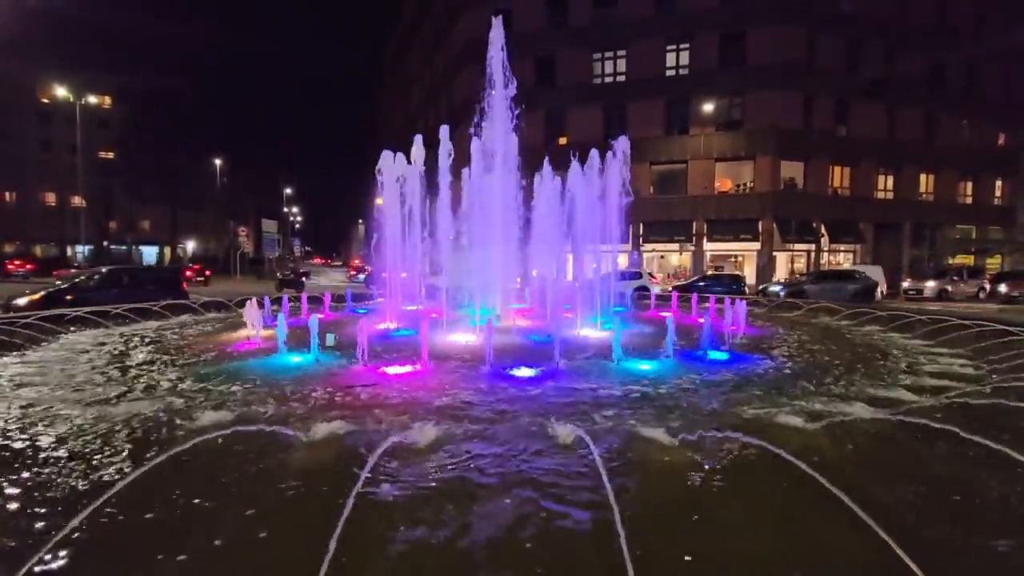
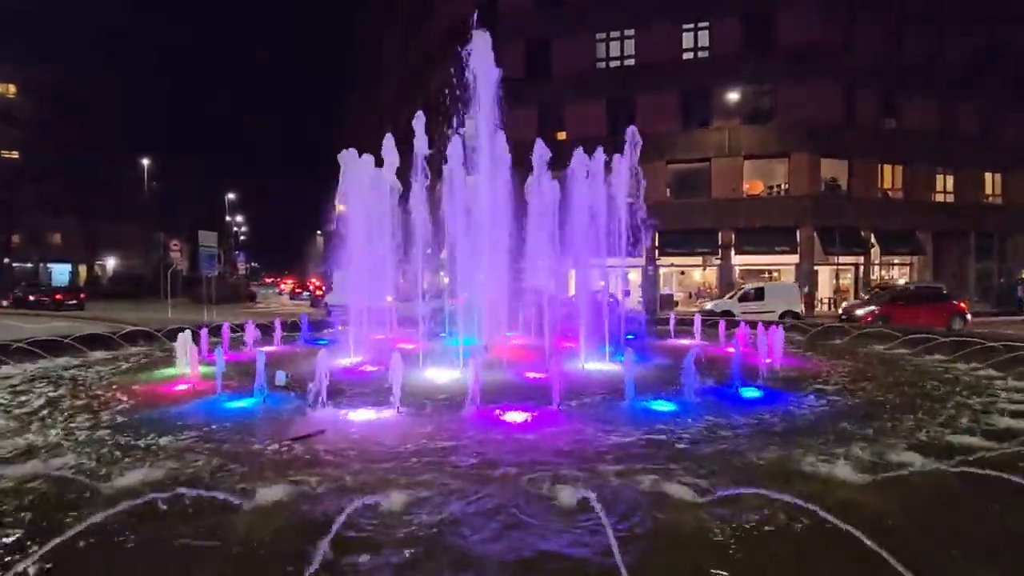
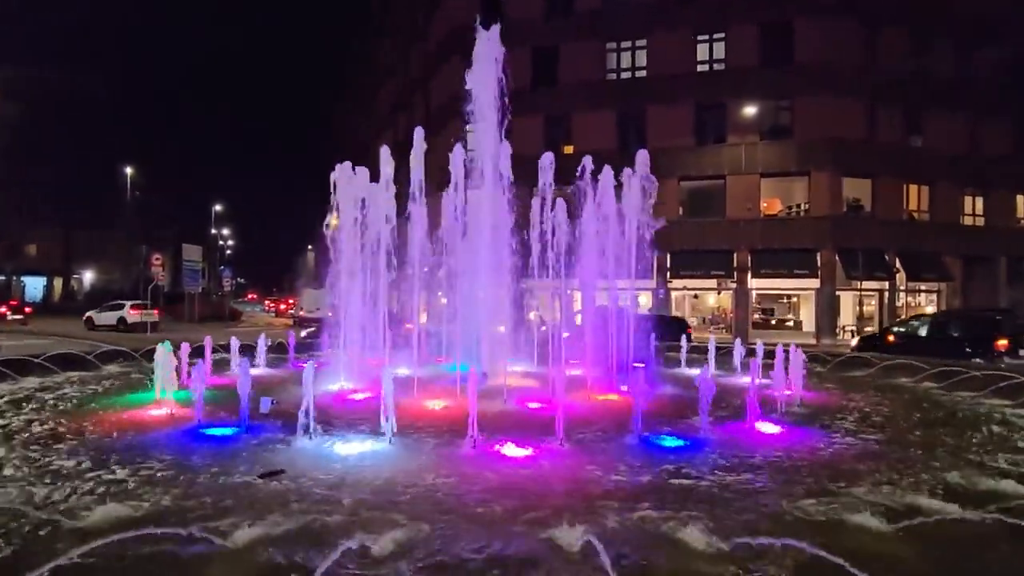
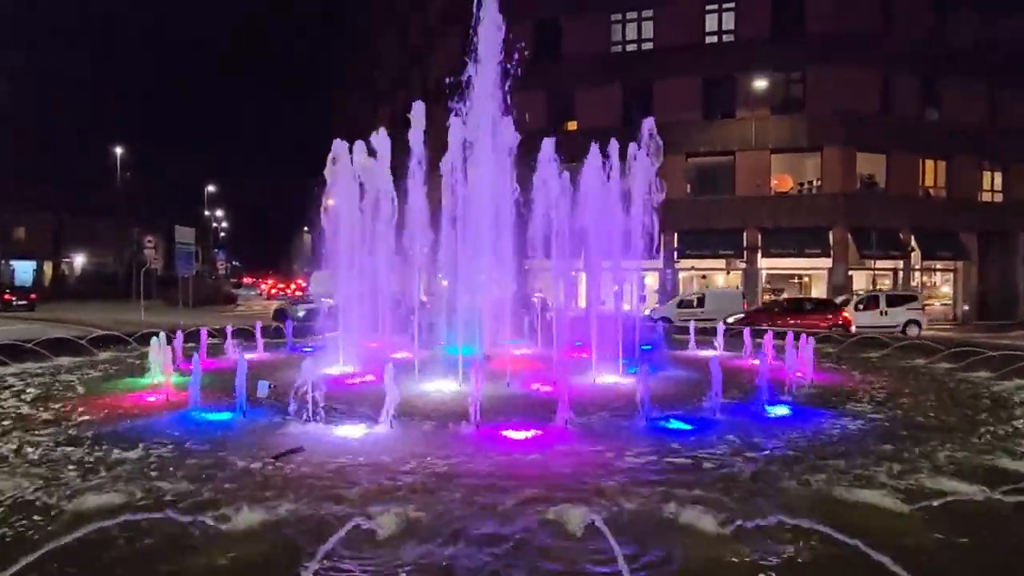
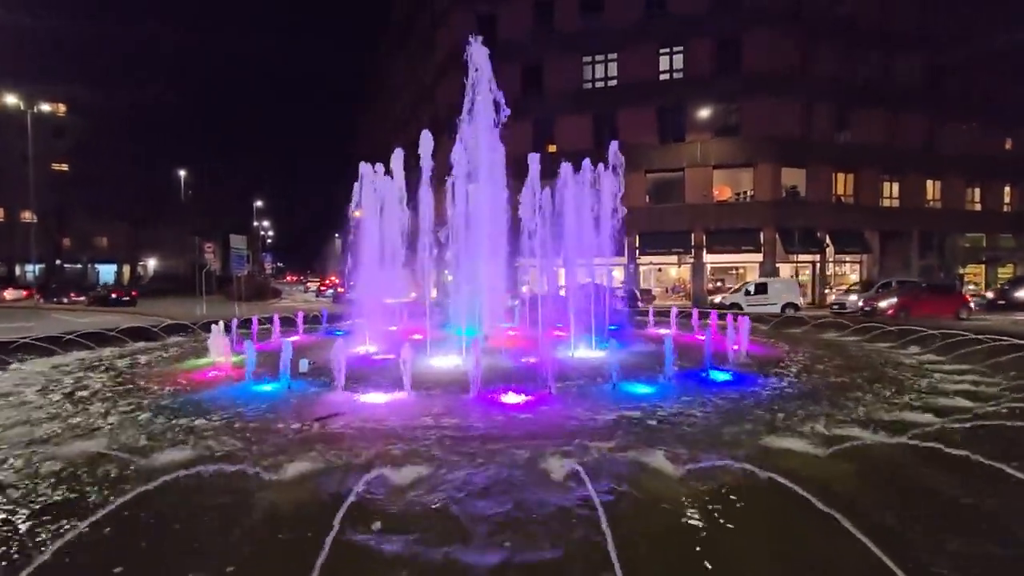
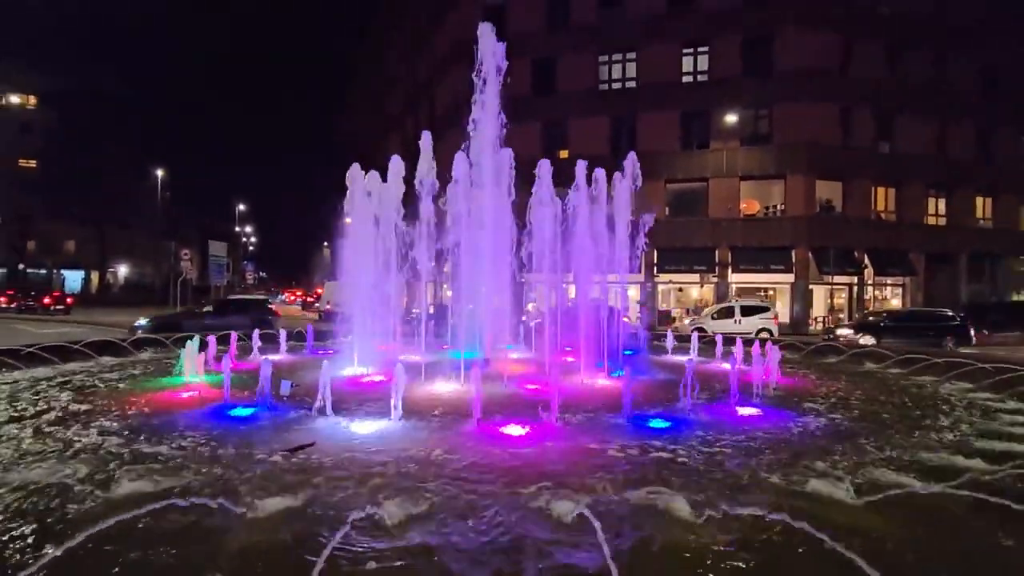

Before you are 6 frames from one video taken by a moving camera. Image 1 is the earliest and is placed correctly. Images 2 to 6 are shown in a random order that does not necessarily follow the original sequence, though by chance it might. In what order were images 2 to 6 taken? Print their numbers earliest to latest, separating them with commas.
5, 2, 4, 6, 3
